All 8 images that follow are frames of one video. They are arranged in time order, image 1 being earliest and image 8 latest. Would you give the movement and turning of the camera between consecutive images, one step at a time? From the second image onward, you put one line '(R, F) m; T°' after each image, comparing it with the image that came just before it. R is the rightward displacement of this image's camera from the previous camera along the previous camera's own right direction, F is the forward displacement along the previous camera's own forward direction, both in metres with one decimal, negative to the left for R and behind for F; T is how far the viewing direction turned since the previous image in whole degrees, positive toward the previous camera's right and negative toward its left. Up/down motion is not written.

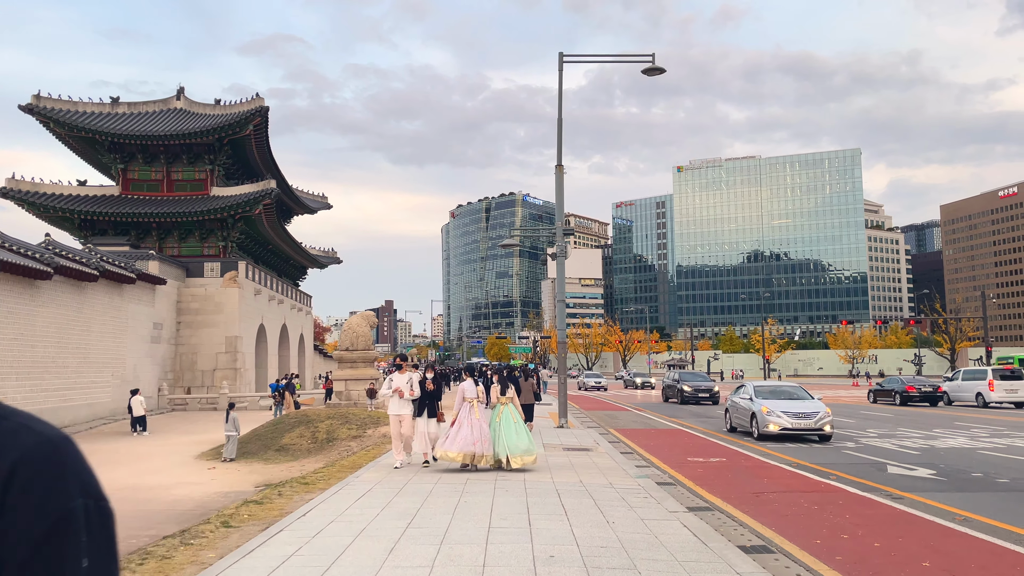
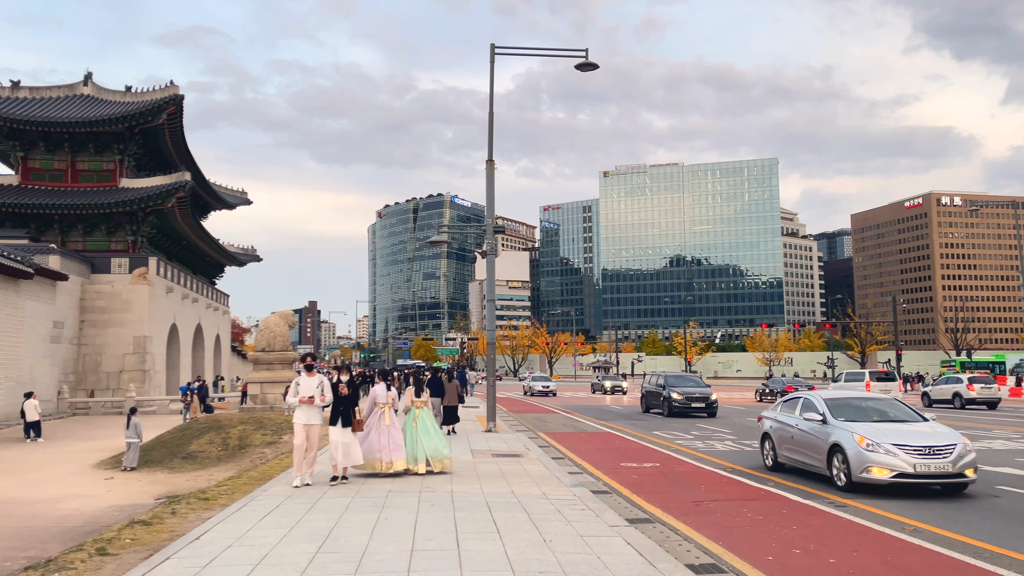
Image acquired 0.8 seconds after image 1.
(0.0, +0.8) m; +5°
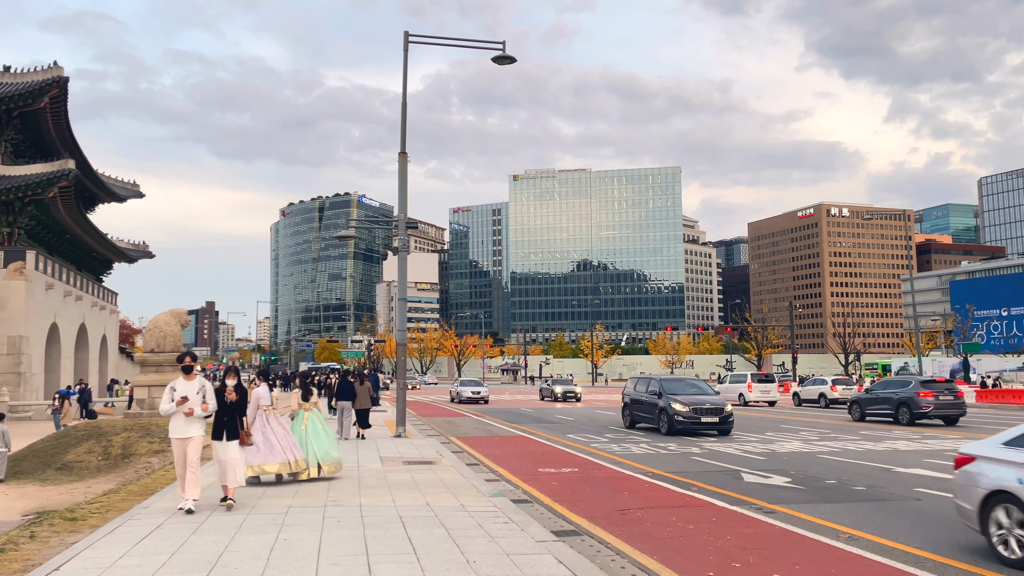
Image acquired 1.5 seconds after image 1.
(-0.1, +0.7) m; +7°
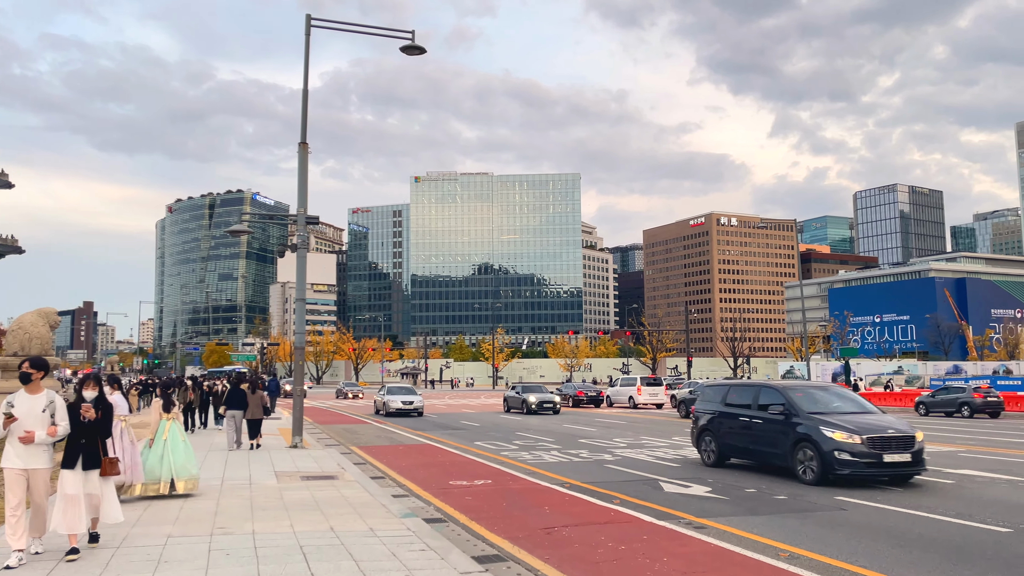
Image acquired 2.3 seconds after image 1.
(-0.2, +0.8) m; +7°
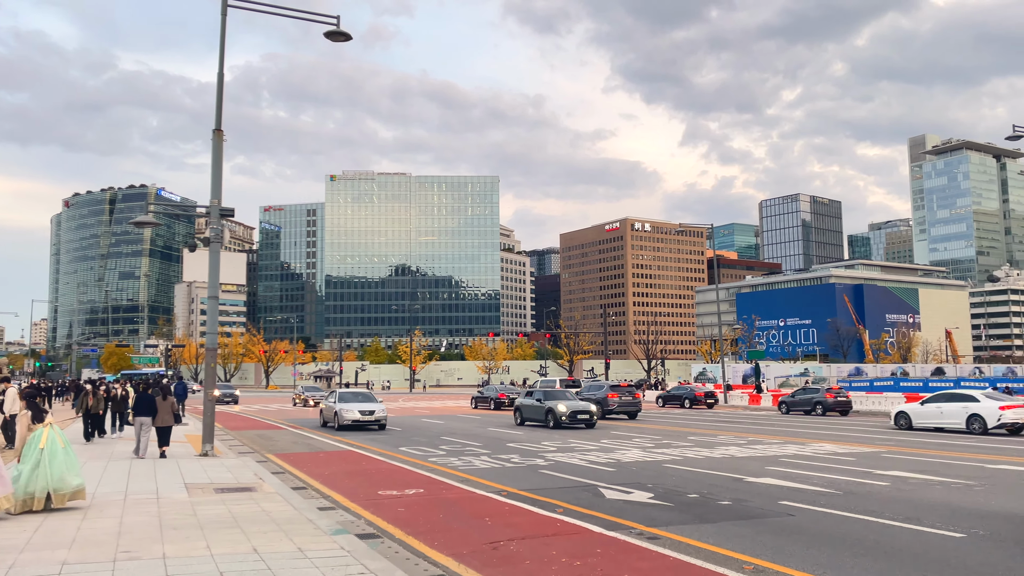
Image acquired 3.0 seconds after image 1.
(-0.3, +0.6) m; +6°
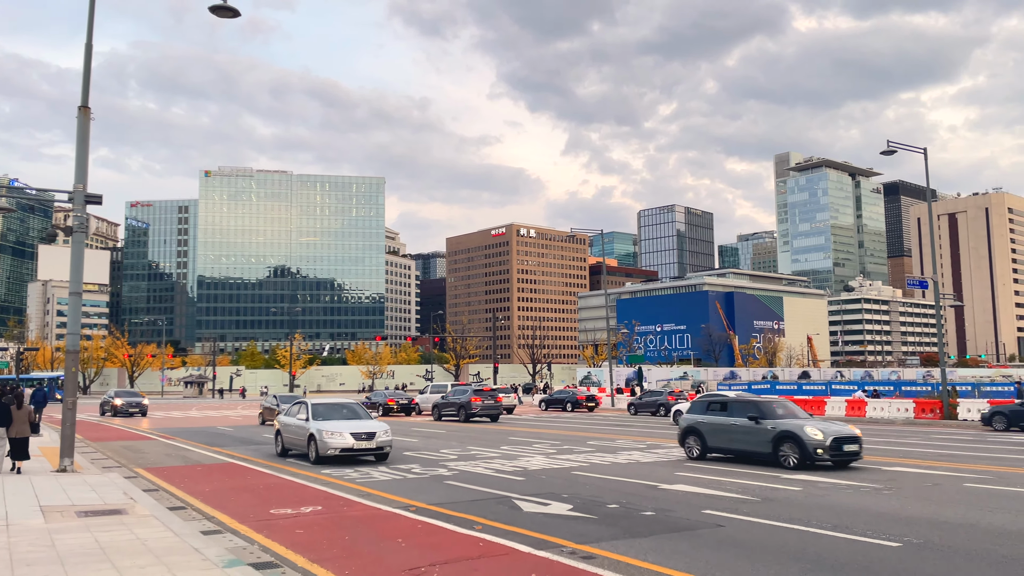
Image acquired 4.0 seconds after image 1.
(-0.4, +0.8) m; +8°
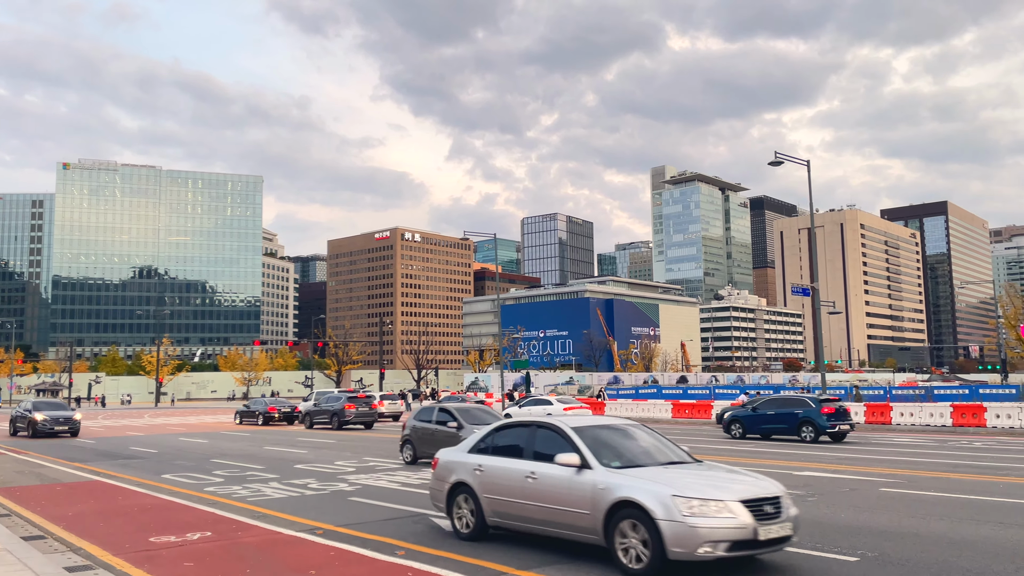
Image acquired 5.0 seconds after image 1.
(-0.5, +0.9) m; +9°
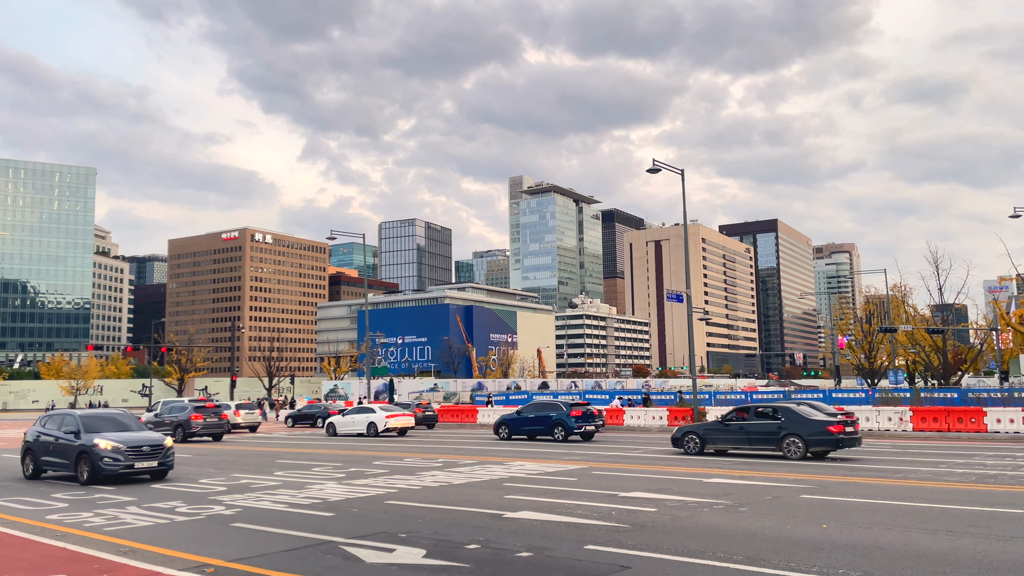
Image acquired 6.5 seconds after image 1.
(-0.8, +1.2) m; +10°
